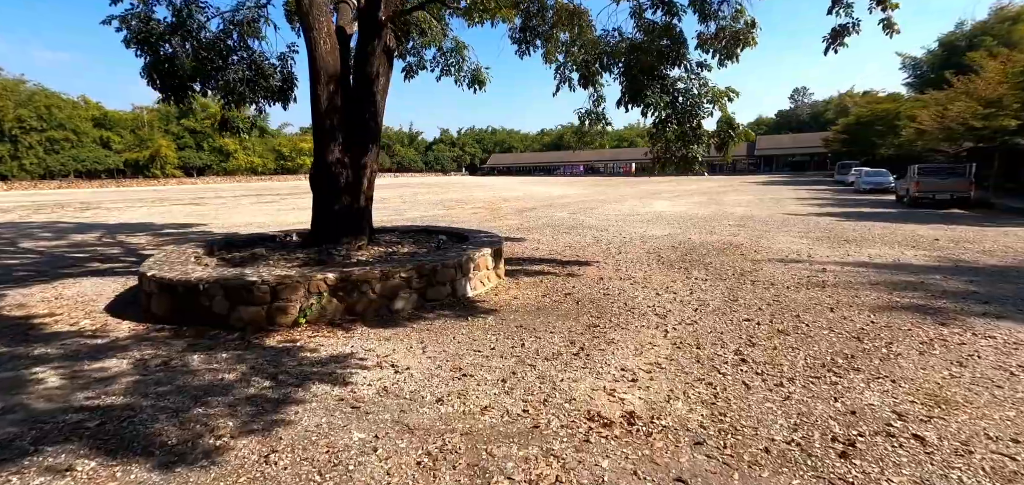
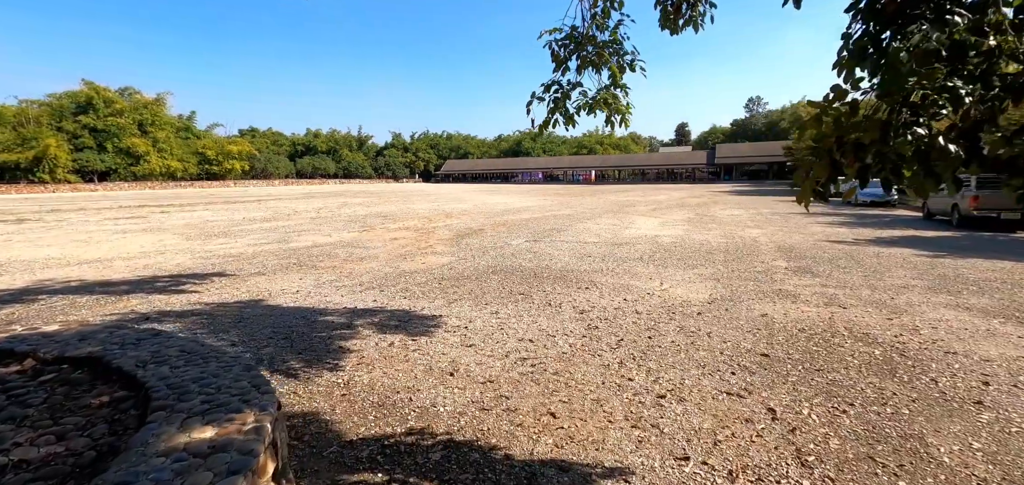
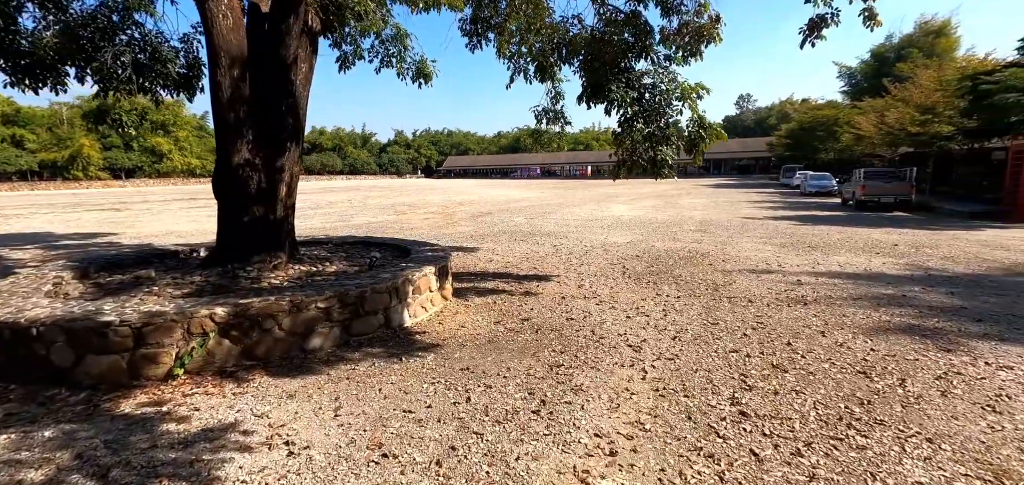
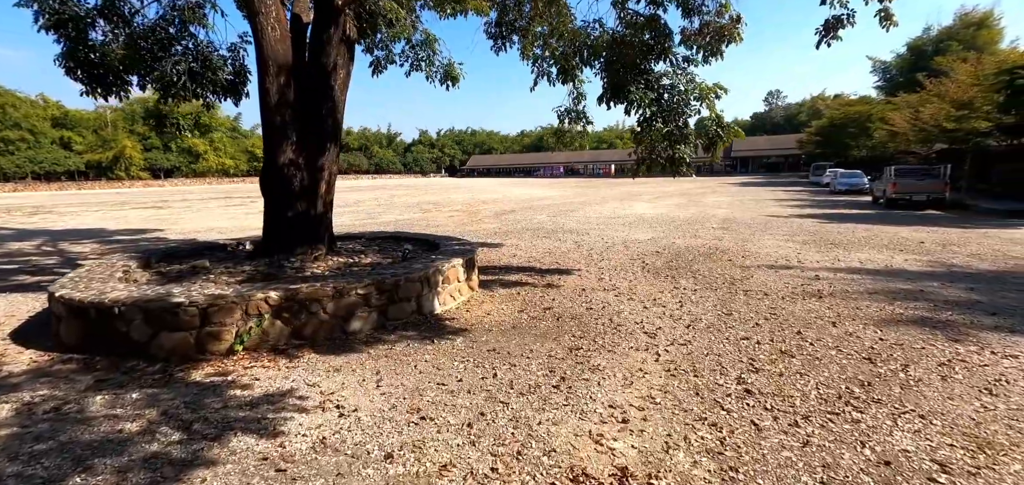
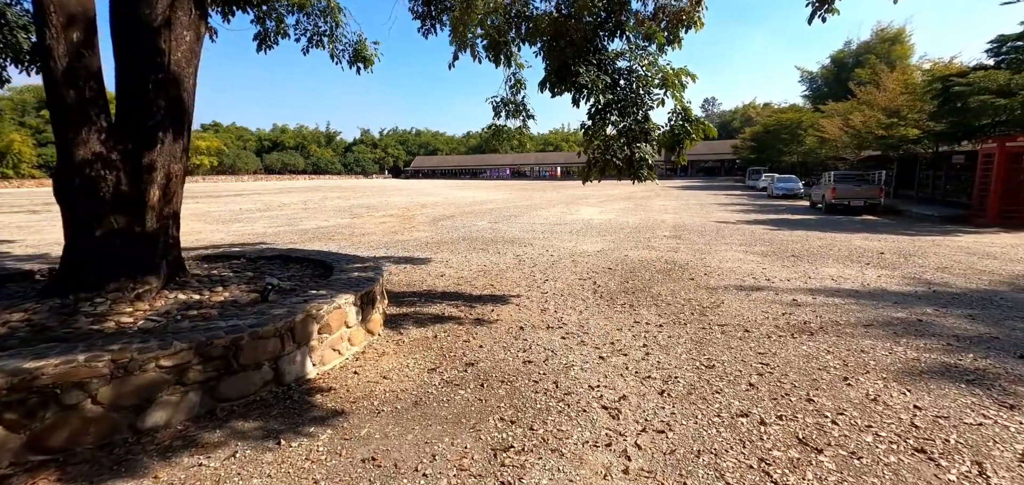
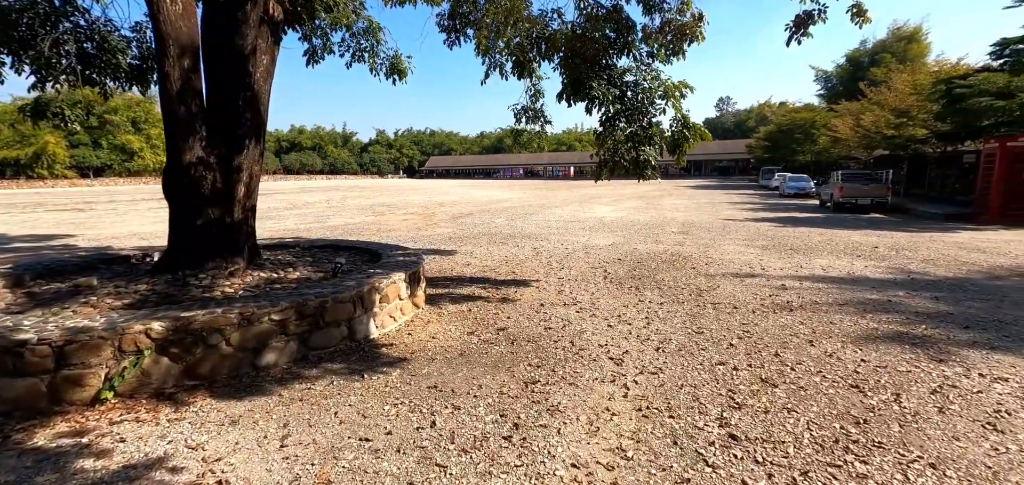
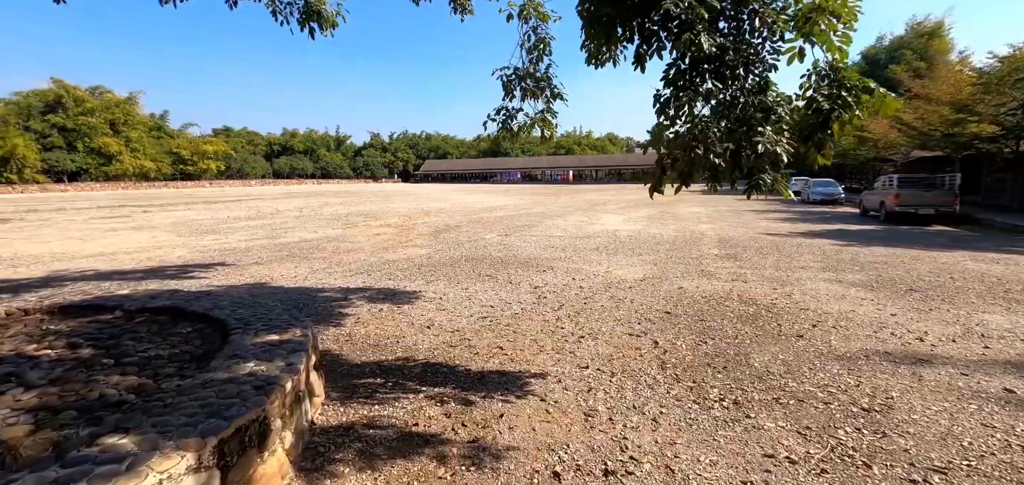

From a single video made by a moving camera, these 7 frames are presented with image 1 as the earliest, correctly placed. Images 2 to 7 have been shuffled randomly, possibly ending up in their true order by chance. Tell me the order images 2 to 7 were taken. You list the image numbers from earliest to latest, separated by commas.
4, 3, 6, 5, 7, 2
